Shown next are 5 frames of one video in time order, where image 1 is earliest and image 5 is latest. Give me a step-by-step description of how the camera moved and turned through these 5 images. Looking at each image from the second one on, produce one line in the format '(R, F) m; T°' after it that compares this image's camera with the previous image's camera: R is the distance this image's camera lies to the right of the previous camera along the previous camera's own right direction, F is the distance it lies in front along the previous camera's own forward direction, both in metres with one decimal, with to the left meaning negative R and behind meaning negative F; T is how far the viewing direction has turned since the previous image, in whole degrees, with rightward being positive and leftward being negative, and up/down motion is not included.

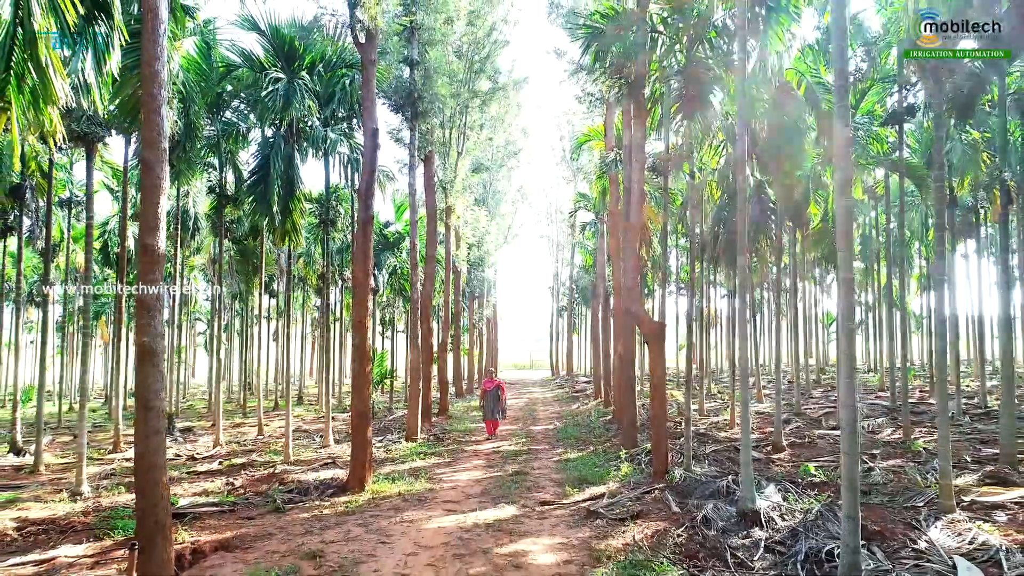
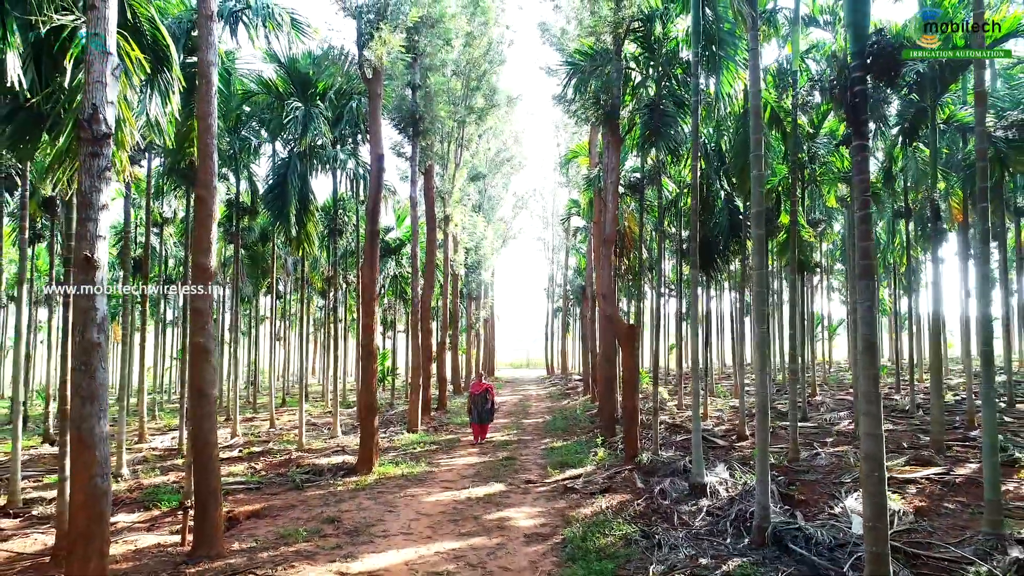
(+0.2, -1.2) m; 0°
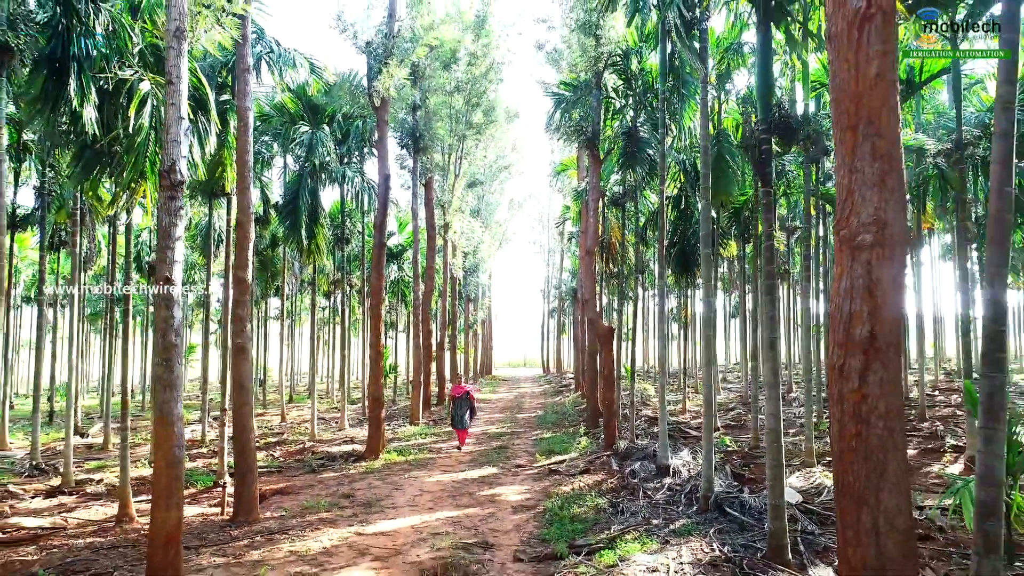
(+0.1, -1.2) m; 0°
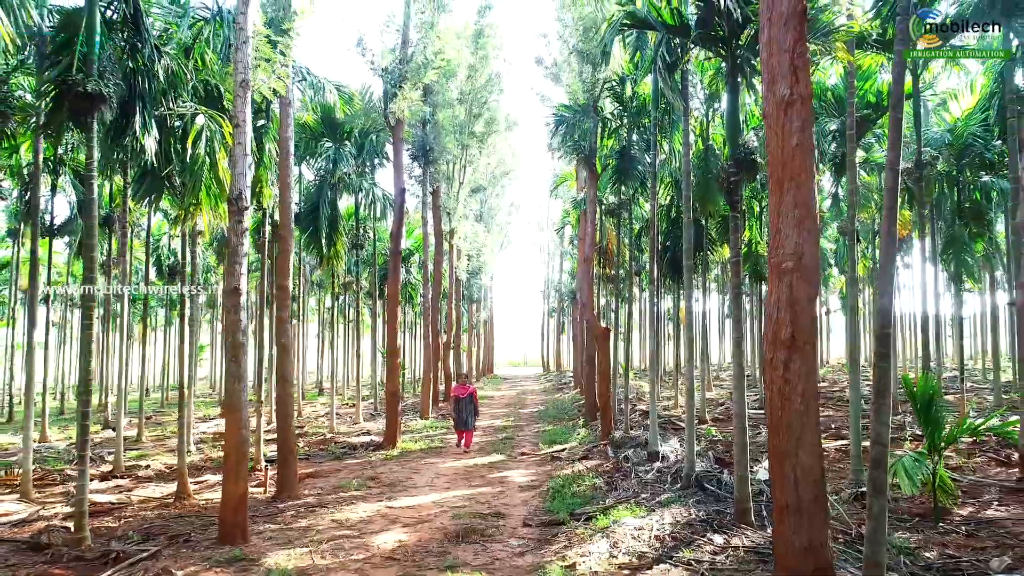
(-0.1, -1.0) m; 0°
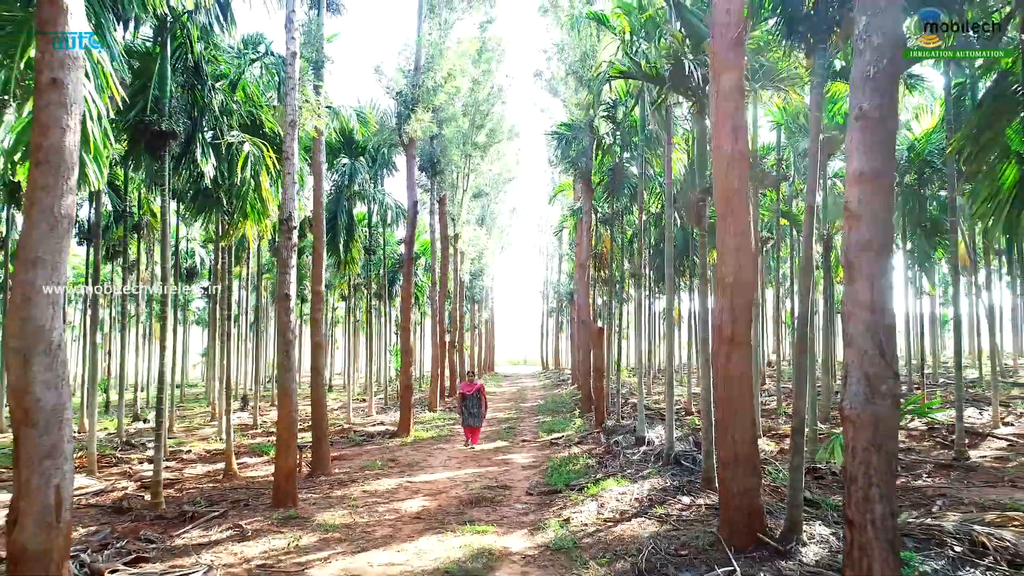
(-0.1, -1.2) m; 0°
